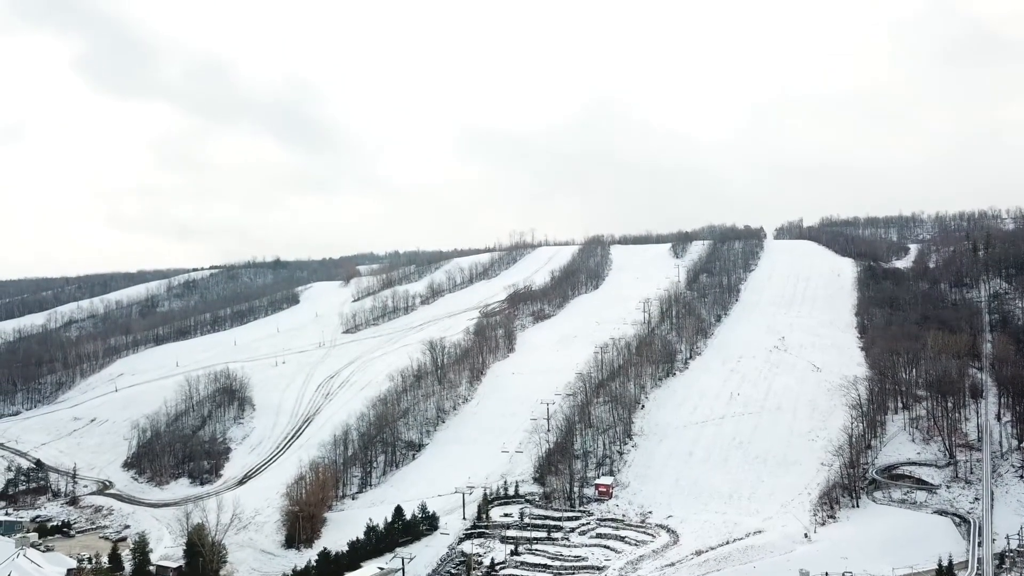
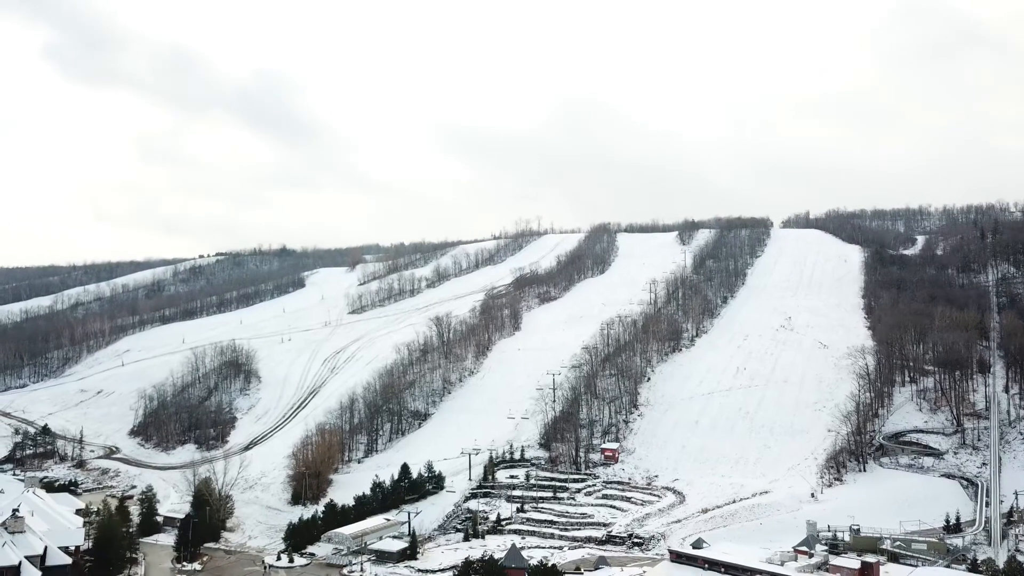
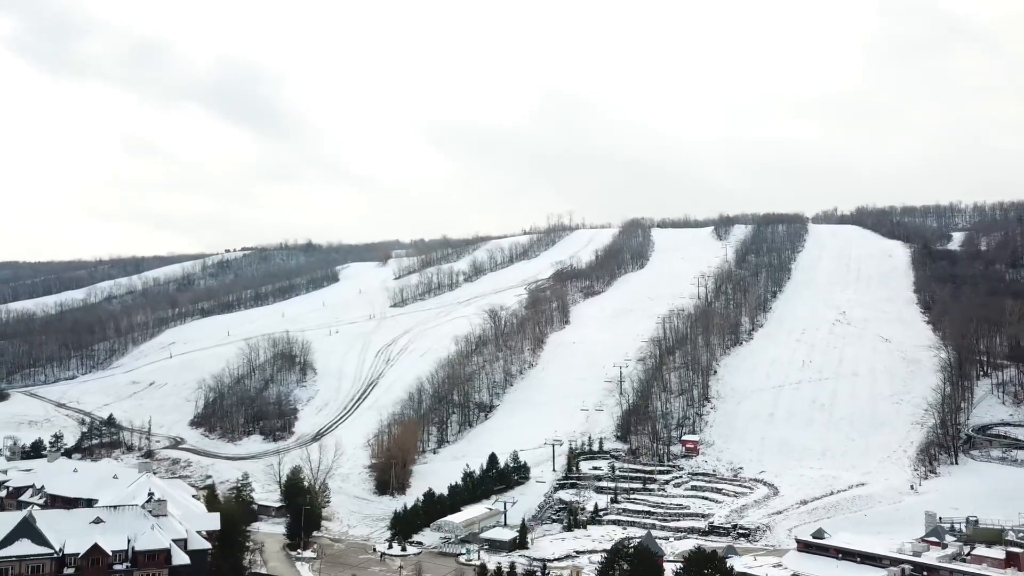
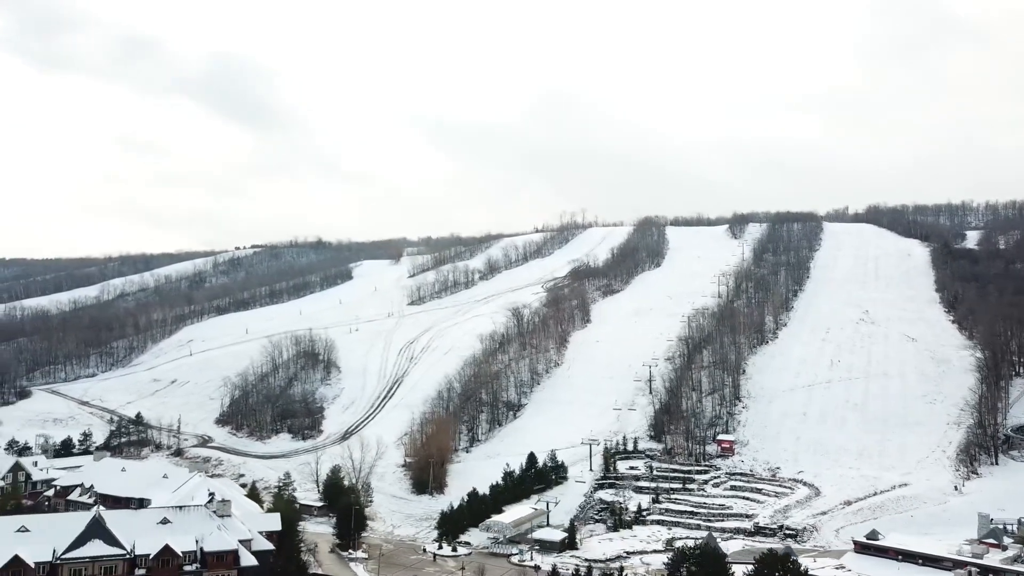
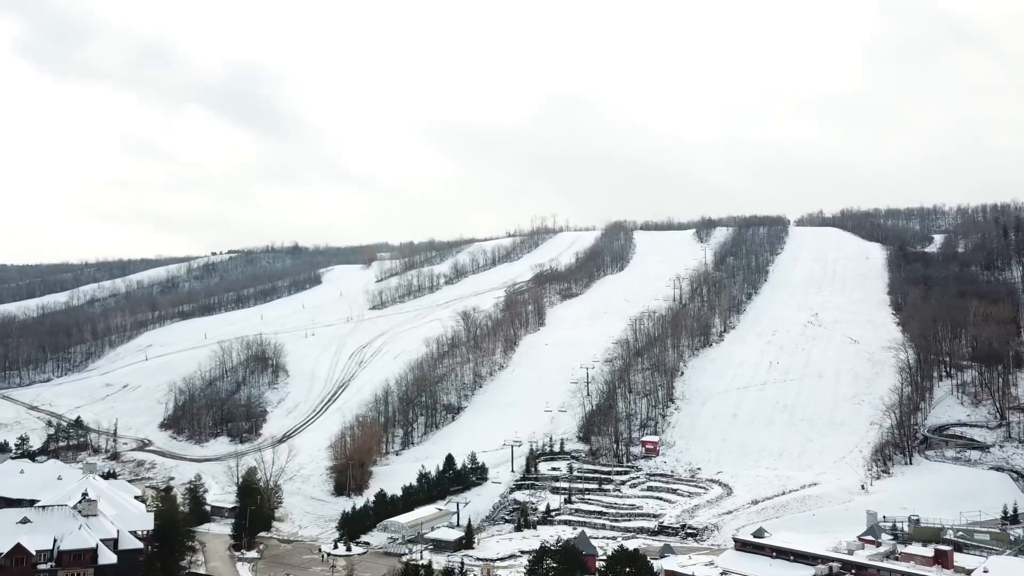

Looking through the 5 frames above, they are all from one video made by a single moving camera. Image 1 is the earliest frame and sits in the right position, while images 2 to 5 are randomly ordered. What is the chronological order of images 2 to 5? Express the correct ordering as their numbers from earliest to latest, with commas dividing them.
2, 5, 3, 4
